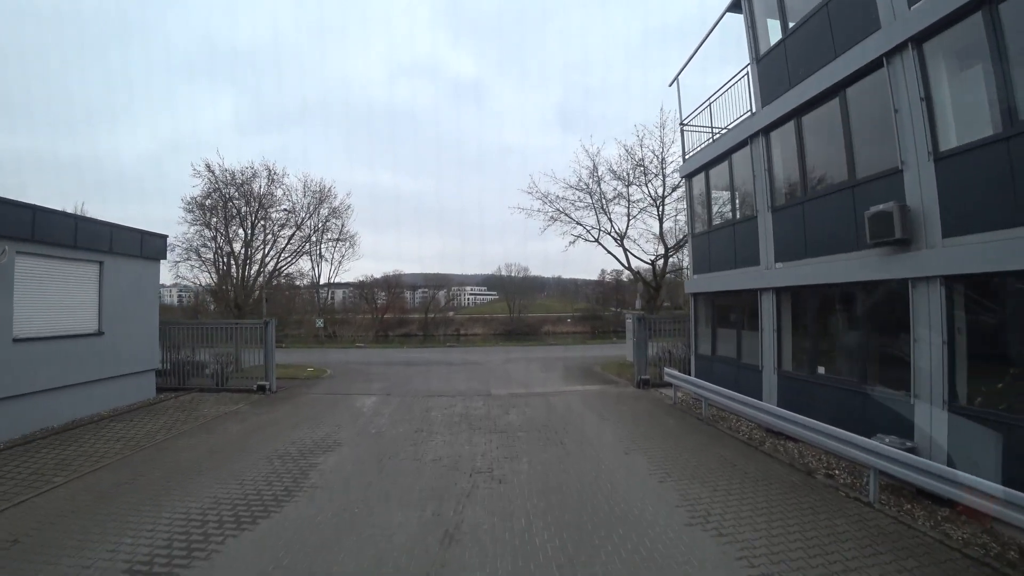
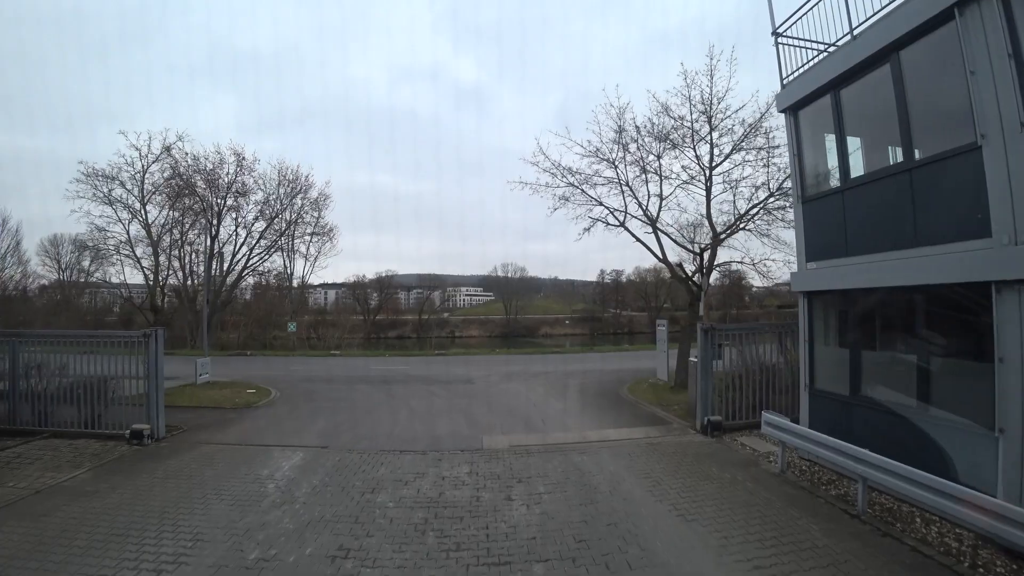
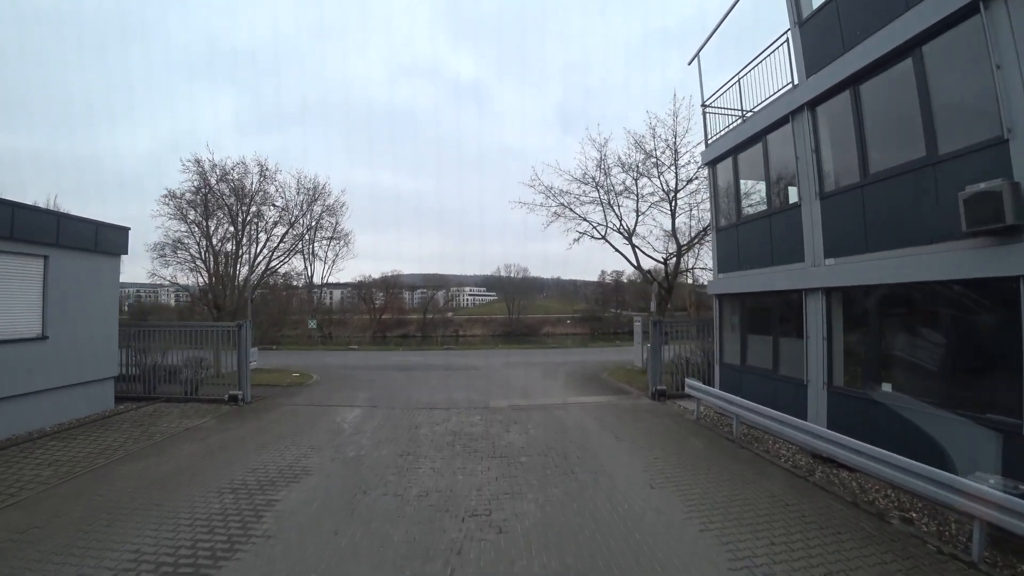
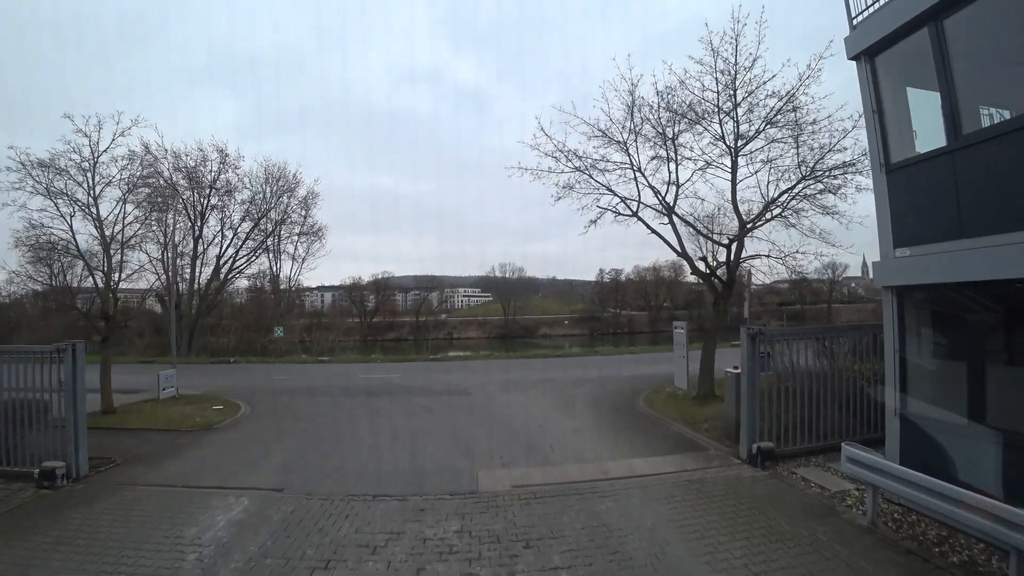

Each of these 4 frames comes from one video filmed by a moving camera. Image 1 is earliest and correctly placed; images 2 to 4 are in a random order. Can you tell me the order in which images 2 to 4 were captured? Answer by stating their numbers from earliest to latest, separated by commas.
3, 2, 4
